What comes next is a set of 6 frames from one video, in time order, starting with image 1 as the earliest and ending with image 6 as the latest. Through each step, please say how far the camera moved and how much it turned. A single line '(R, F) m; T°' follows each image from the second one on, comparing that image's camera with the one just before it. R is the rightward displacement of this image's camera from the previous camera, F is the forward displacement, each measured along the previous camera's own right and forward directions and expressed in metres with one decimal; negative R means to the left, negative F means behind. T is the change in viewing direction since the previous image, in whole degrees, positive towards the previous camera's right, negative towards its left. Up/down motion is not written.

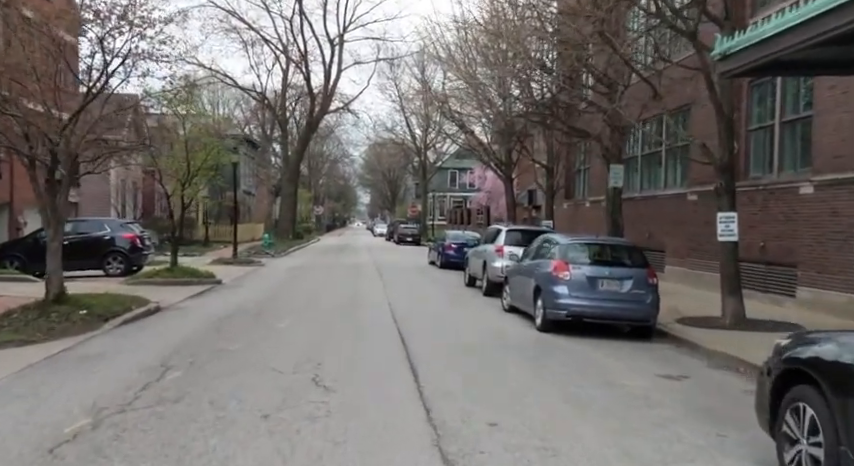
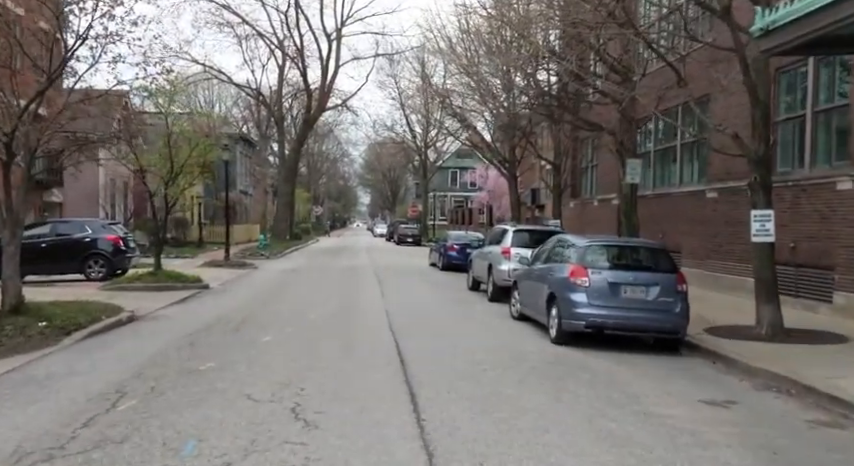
(0.0, +1.3) m; 0°
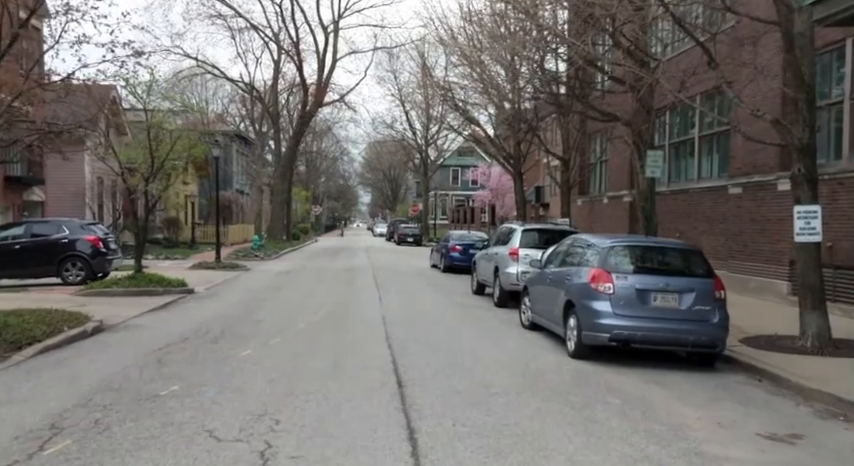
(0.0, +1.3) m; 0°
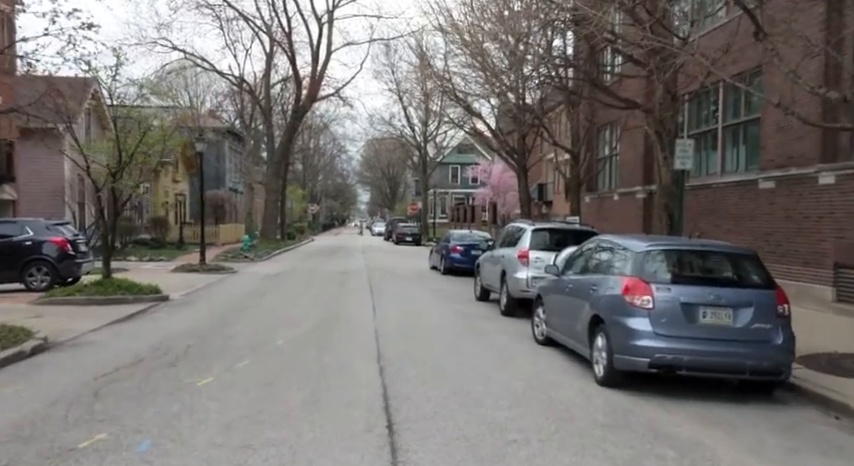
(0.0, +1.7) m; 0°
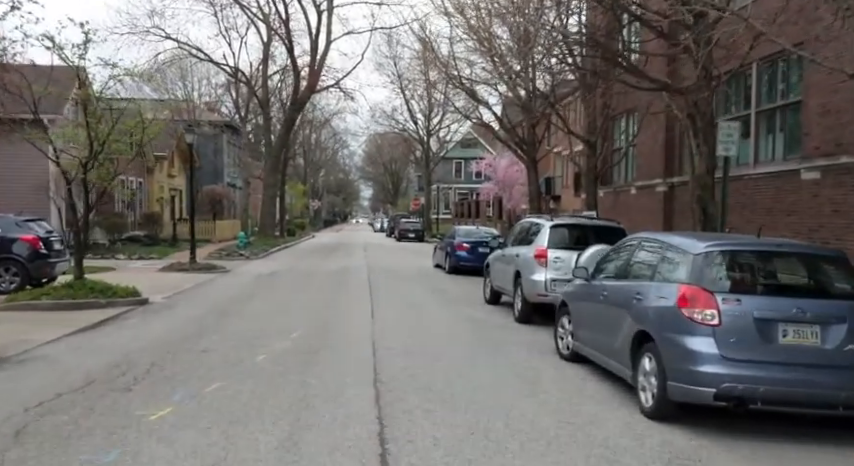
(0.0, +1.5) m; 0°
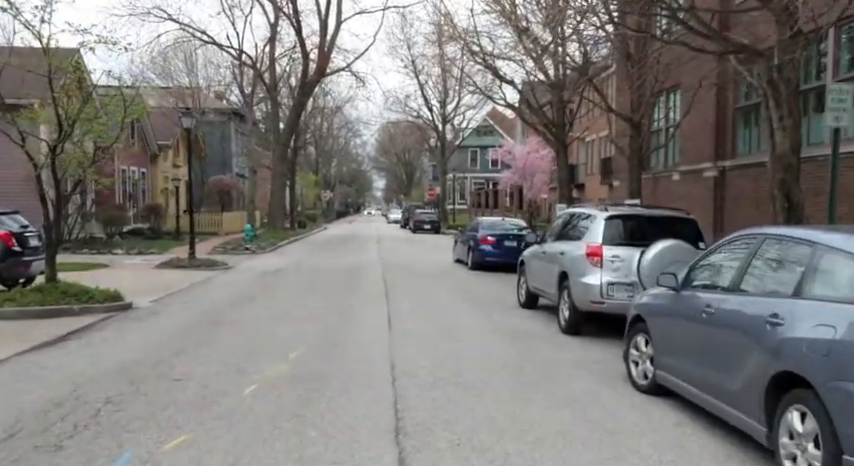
(-0.2, +2.1) m; -1°
